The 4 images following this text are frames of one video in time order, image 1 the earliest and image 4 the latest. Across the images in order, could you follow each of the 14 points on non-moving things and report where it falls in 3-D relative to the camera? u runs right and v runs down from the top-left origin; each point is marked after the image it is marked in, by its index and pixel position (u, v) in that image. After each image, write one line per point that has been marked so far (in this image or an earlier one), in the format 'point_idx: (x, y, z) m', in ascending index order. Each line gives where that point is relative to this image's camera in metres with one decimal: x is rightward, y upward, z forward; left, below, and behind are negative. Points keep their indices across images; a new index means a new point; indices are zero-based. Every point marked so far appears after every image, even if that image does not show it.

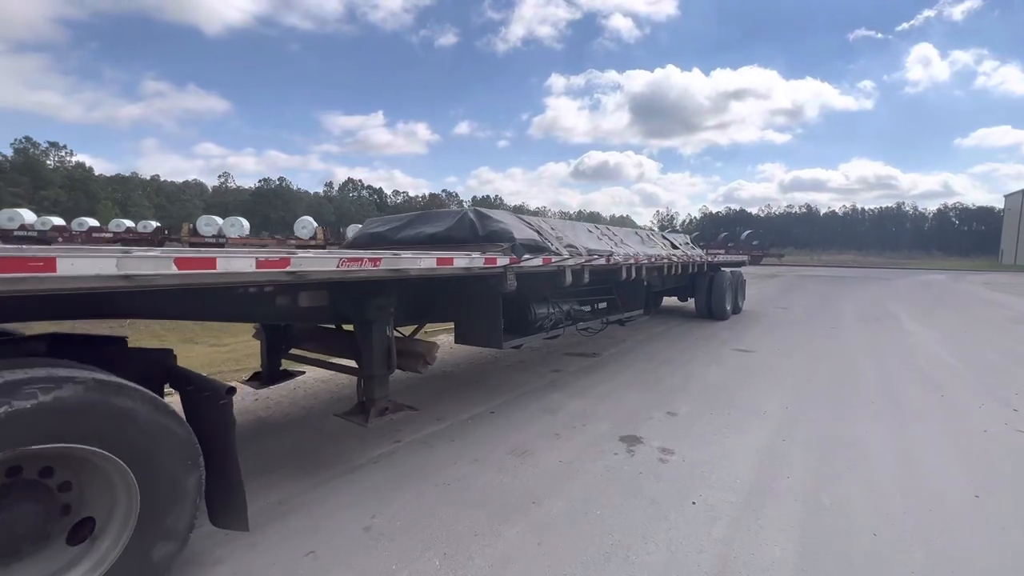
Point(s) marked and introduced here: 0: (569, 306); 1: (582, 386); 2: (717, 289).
0: (+0.8, -0.3, +6.5) m
1: (+1.1, -1.5, +6.9) m
2: (+6.1, 0.0, +13.4) m
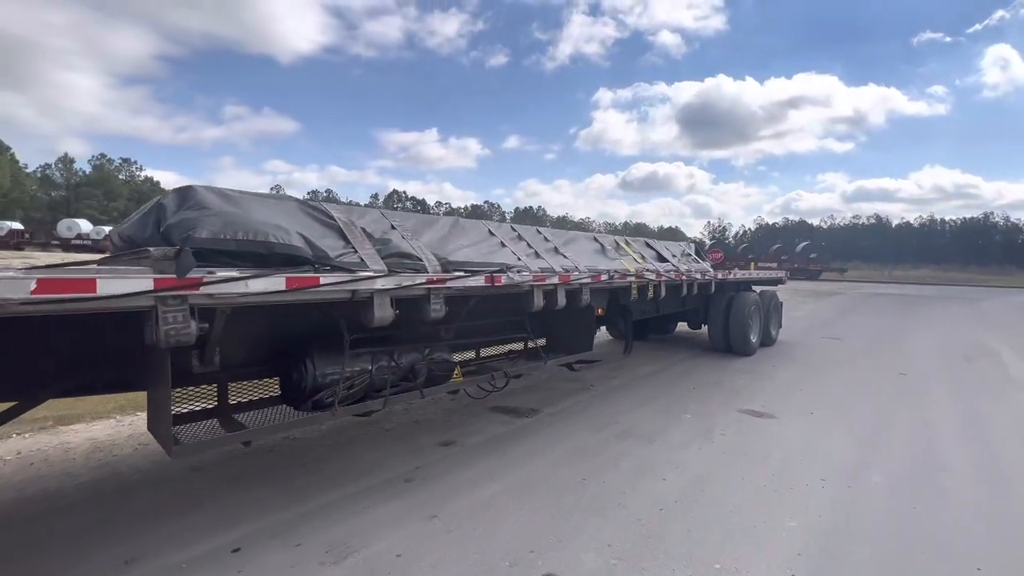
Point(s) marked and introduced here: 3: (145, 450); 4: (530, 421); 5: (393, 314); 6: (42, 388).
0: (-0.8, -0.6, +3.9) m
1: (-0.5, -1.9, +4.2) m
2: (+5.1, -0.6, +10.2) m
3: (-4.1, -1.8, +4.9) m
4: (+0.2, -1.8, +6.0) m
5: (-0.9, -0.2, +3.4) m
6: (-2.8, -0.6, +2.5) m
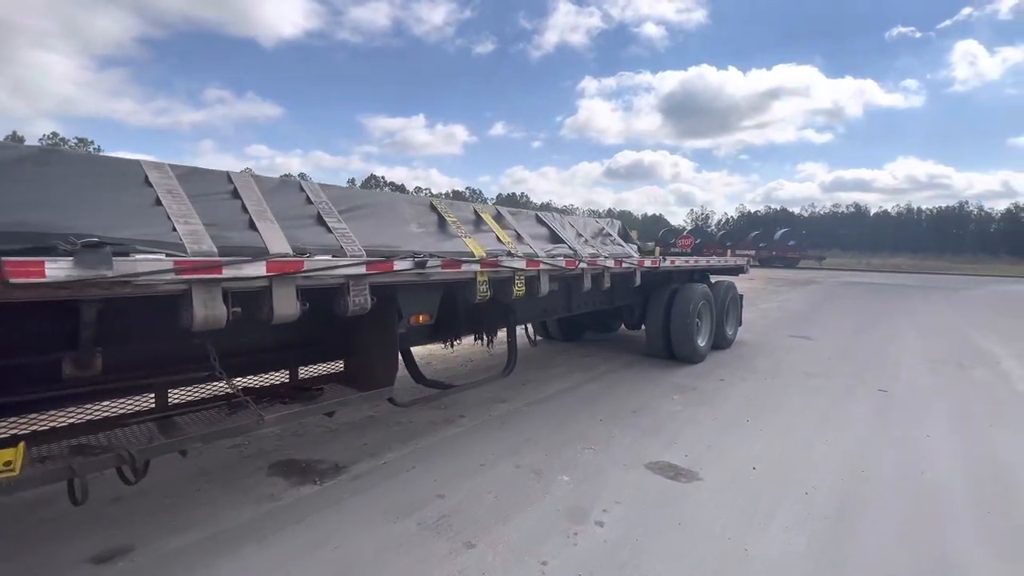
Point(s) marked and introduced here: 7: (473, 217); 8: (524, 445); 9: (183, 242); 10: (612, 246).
0: (-2.6, -0.6, +1.6) m
1: (-2.4, -1.8, +2.0) m
2: (+3.1, -0.4, +8.2) m
3: (-5.9, -1.8, +2.6) m
4: (-1.7, -1.7, +3.8) m
5: (-2.7, -0.2, +1.1) m
6: (-4.6, -0.7, +0.2) m
7: (-0.4, +0.7, +4.5) m
8: (+0.1, -1.6, +4.6) m
9: (-1.7, +0.2, +2.4) m
10: (+1.4, +0.6, +6.2) m
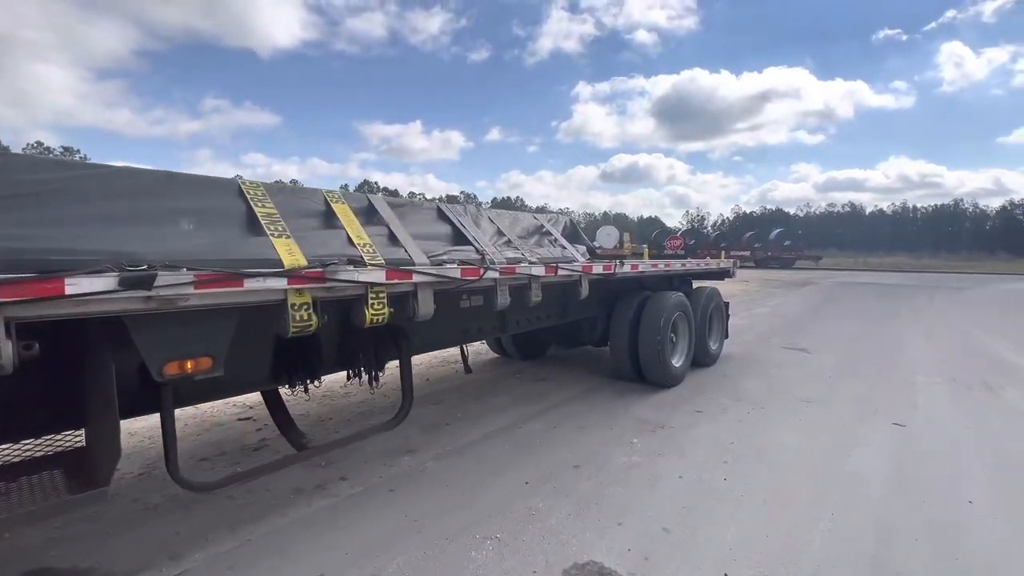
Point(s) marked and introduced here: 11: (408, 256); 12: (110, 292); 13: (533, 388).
0: (-3.6, -0.8, +0.2) m
1: (-3.3, -2.0, +0.6) m
2: (+2.1, -0.6, +6.8) m
3: (-6.8, -2.0, +1.2) m
4: (-2.6, -1.9, +2.4) m
5: (-3.6, -0.4, -0.2) m
6: (-5.5, -0.8, -1.2) m
7: (-1.4, +0.6, +3.2) m
8: (-0.8, -1.8, +3.3) m
9: (-2.7, +0.1, +1.0) m
10: (+0.4, +0.4, +4.8) m
11: (-0.8, +0.2, +3.3) m
12: (-1.7, 0.0, +1.9) m
13: (+0.3, -1.5, +6.6) m
